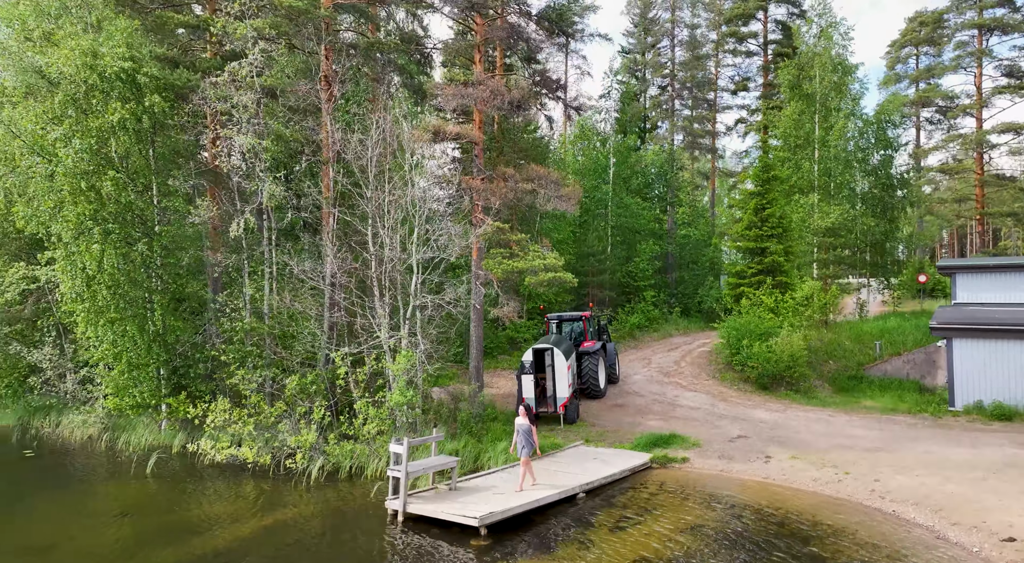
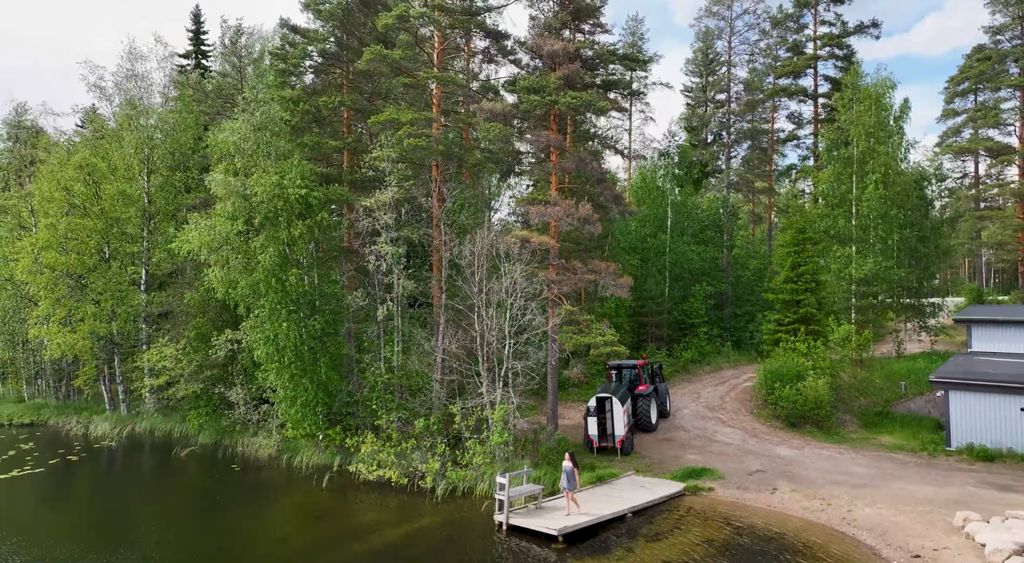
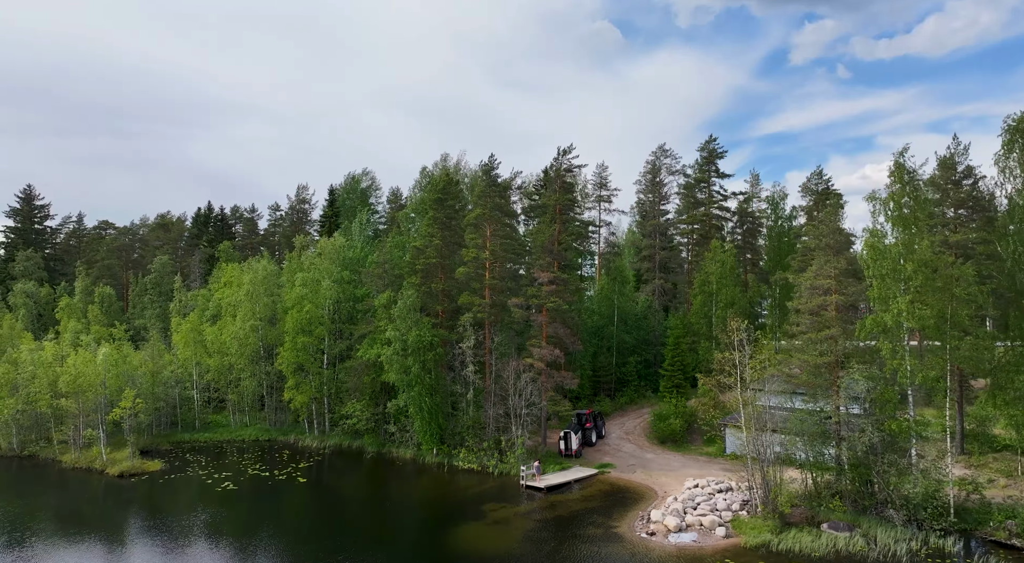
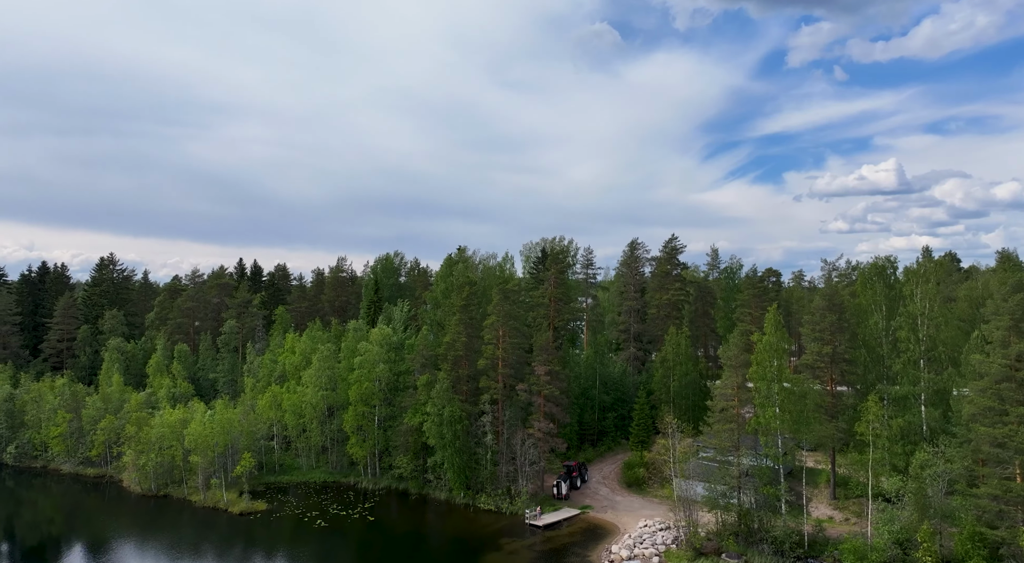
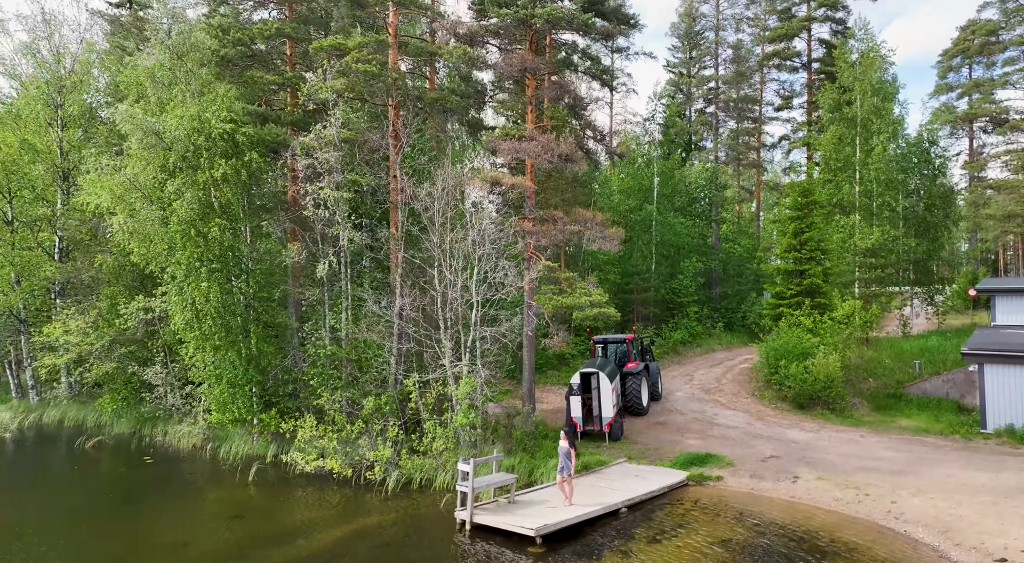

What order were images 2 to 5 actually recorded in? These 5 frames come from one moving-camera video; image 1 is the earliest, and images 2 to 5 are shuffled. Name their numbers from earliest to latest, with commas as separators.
5, 2, 3, 4
